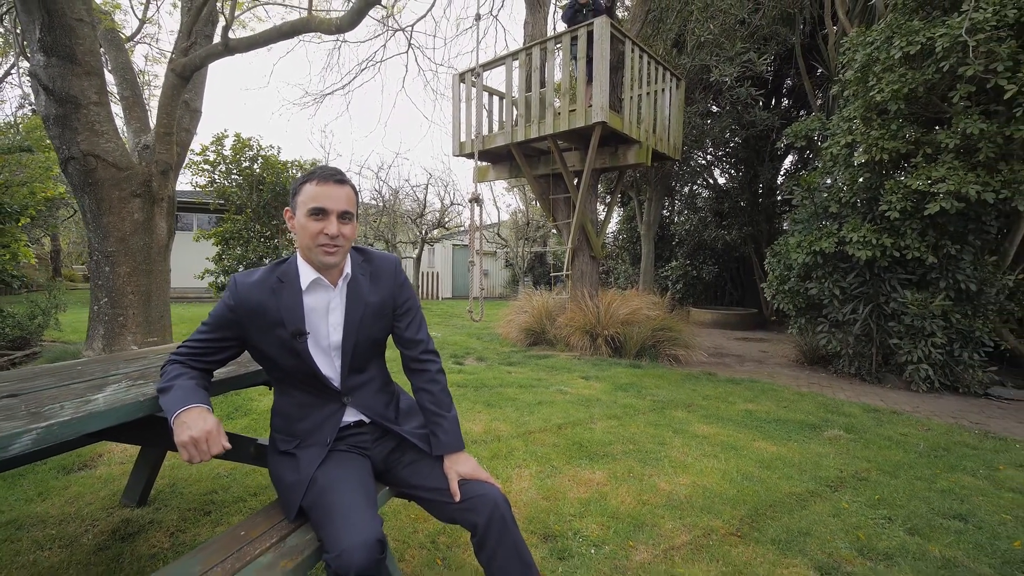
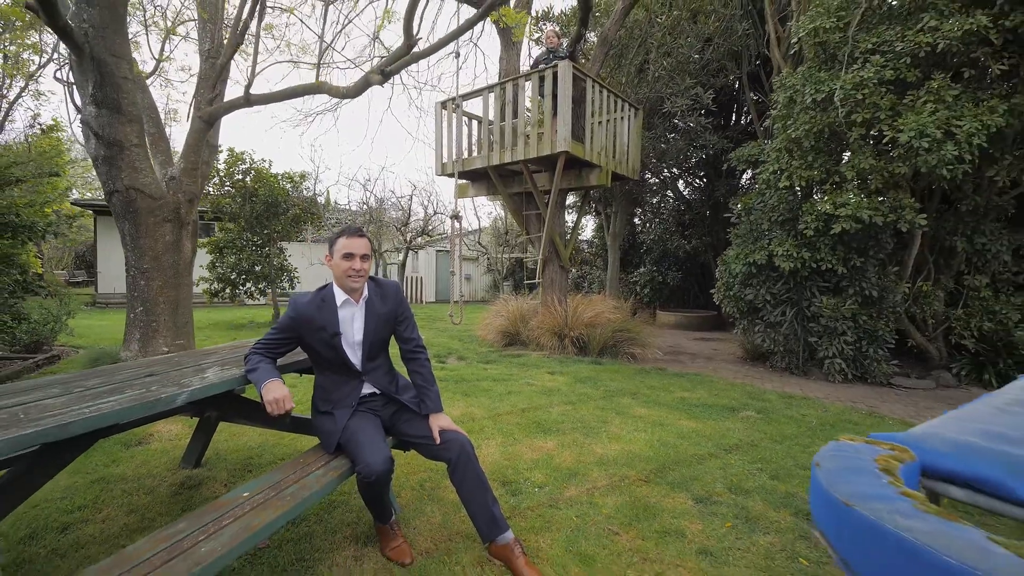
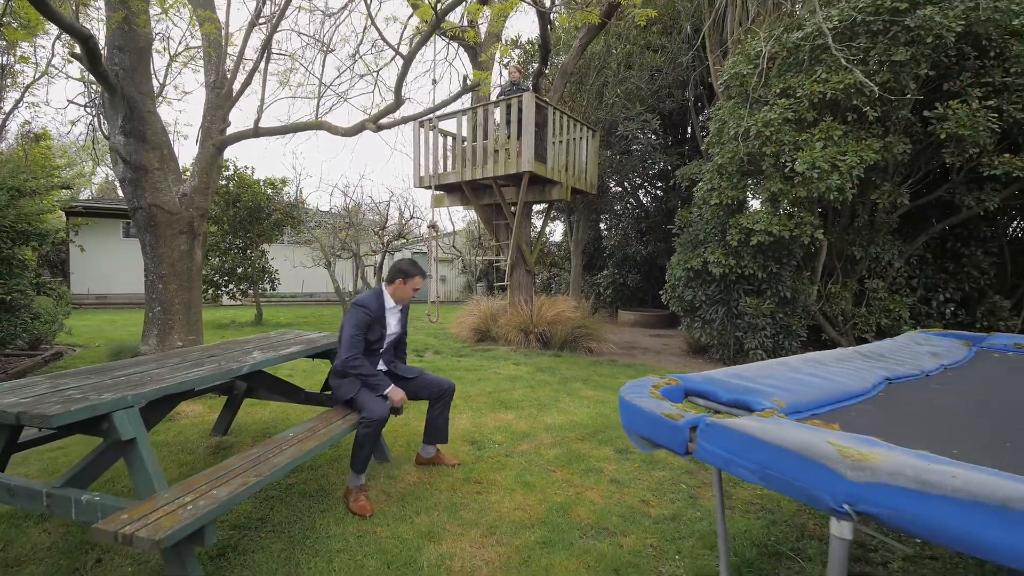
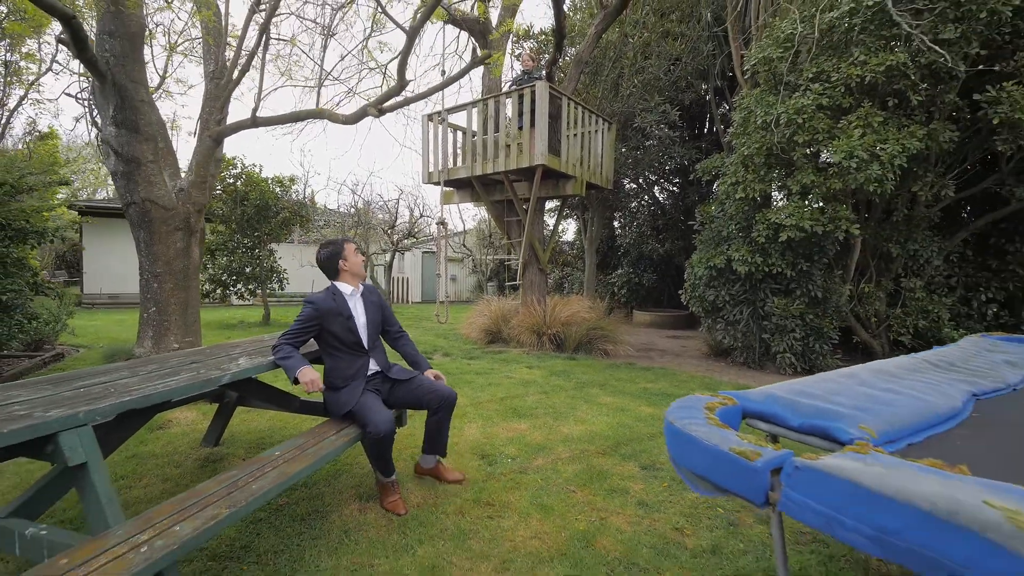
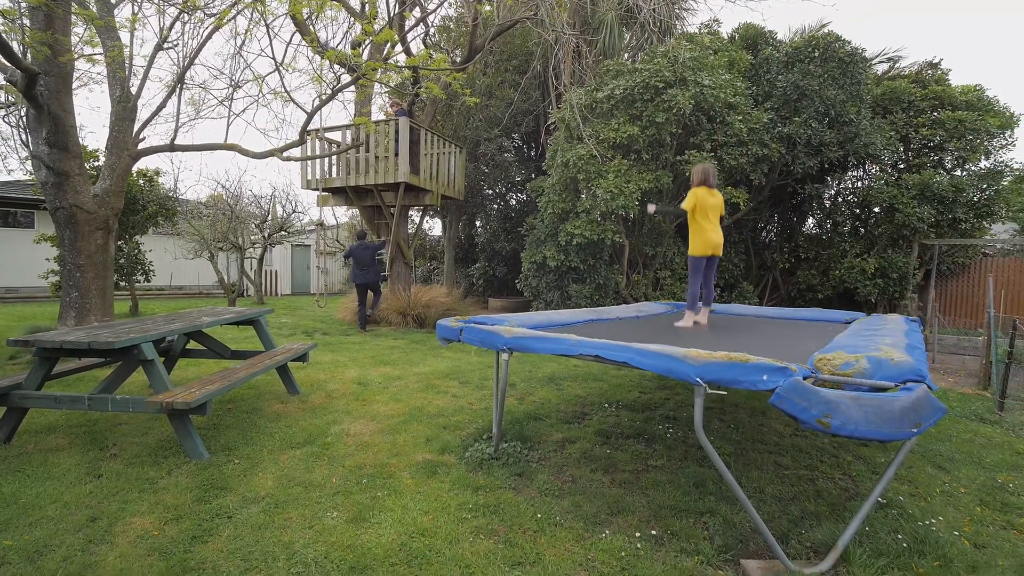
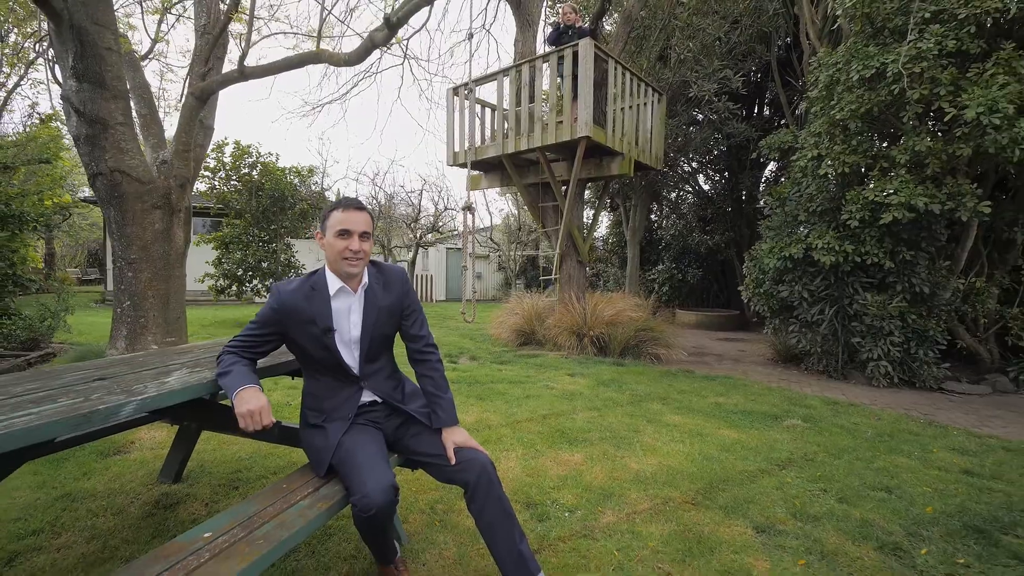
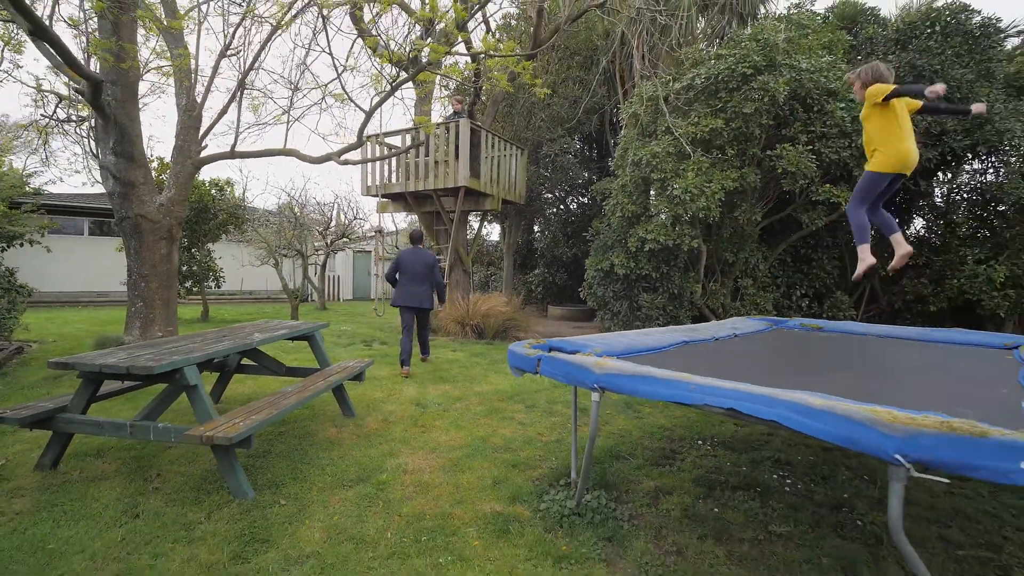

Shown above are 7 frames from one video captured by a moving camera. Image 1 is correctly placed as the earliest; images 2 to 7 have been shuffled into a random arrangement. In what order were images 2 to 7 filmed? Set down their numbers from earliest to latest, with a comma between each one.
6, 2, 4, 3, 7, 5
